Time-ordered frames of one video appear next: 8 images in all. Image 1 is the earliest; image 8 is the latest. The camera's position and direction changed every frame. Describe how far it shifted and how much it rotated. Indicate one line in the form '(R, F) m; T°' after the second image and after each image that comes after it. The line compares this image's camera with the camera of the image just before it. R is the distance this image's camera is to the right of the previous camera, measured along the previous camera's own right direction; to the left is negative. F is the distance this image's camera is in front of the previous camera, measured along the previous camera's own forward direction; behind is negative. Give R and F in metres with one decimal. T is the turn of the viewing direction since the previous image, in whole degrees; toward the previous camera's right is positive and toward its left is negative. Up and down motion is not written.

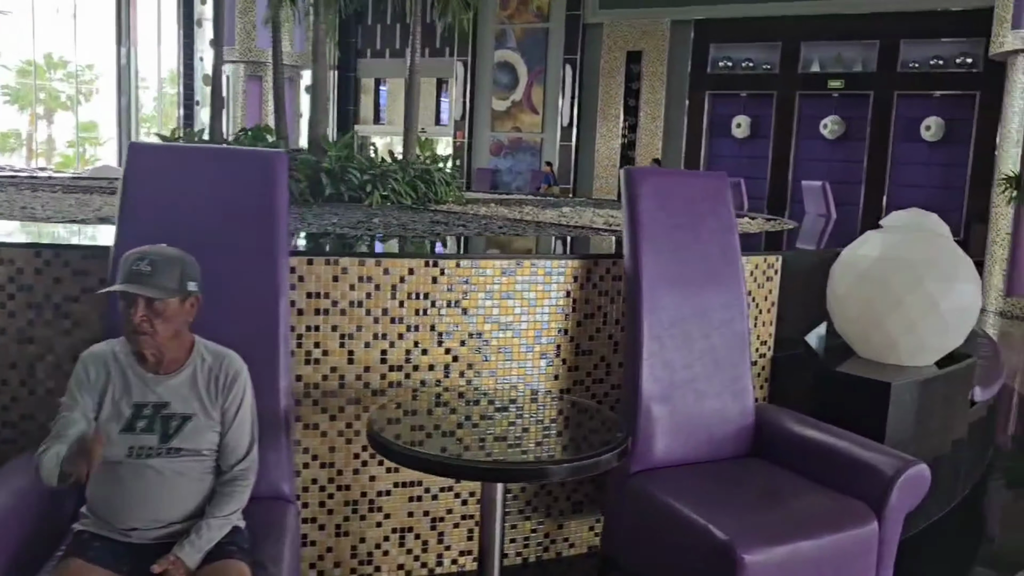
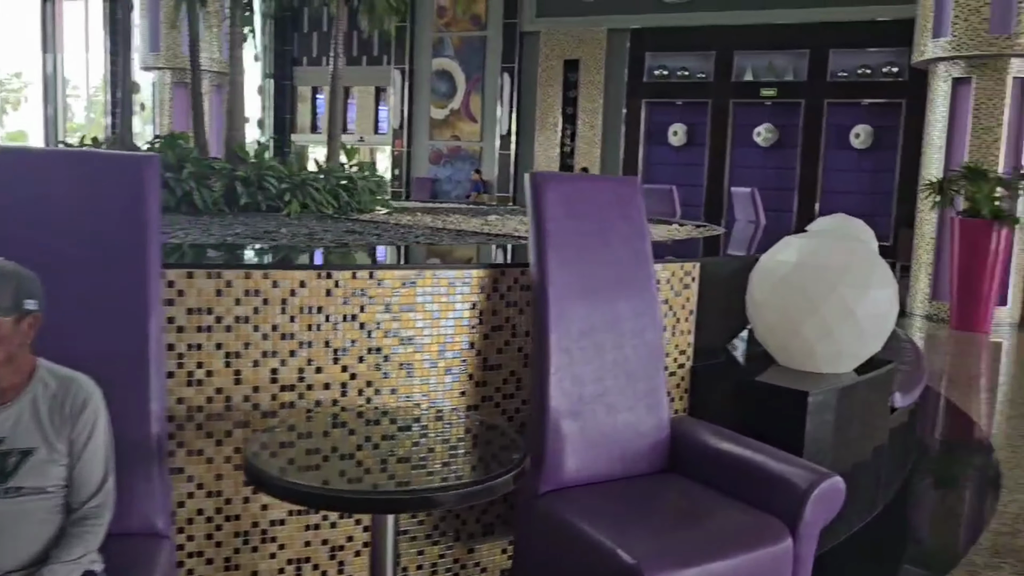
(+0.1, +0.1) m; +4°
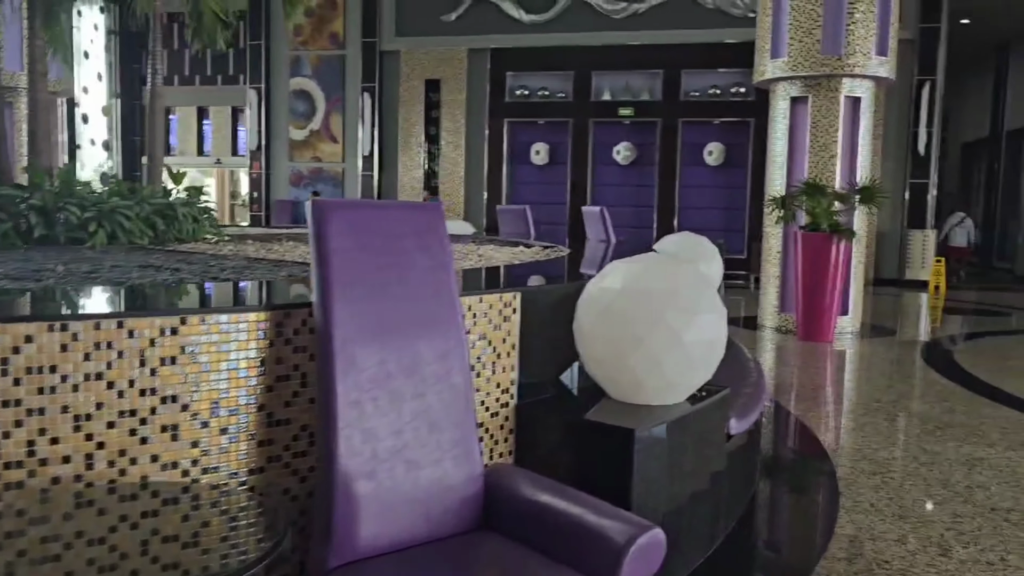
(+0.2, +0.2) m; +8°
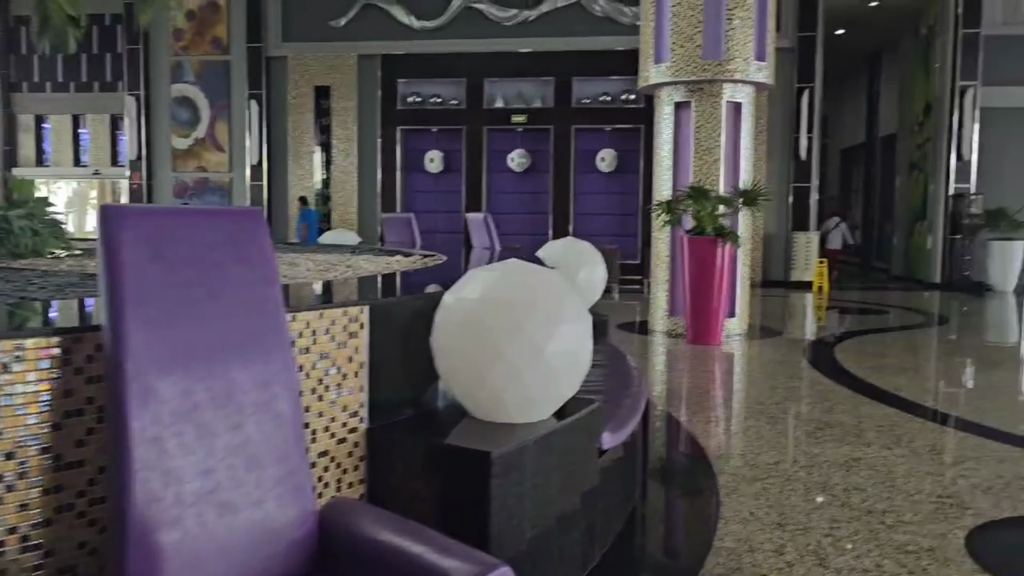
(+0.1, +0.2) m; +6°
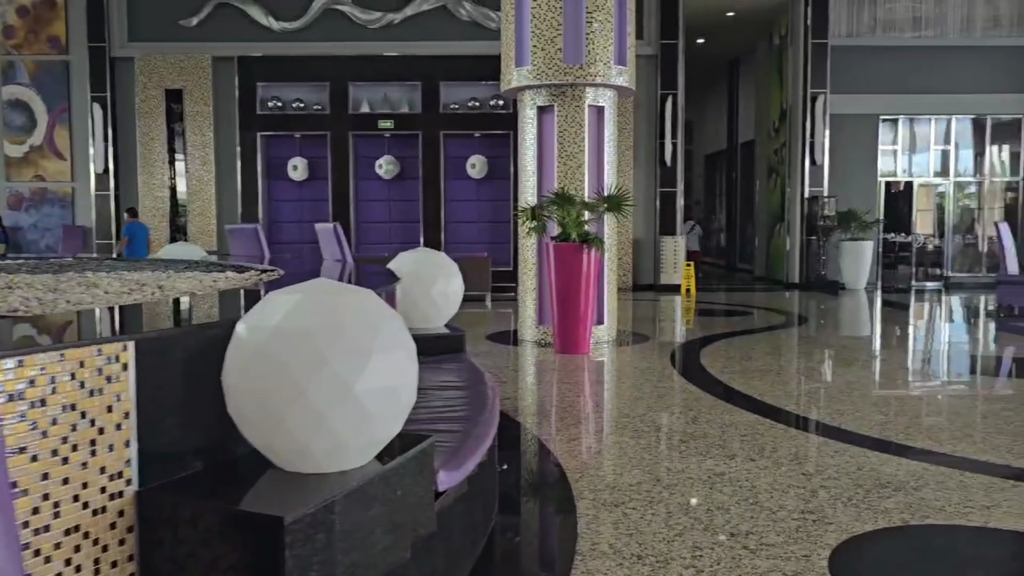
(+0.2, +0.3) m; +8°
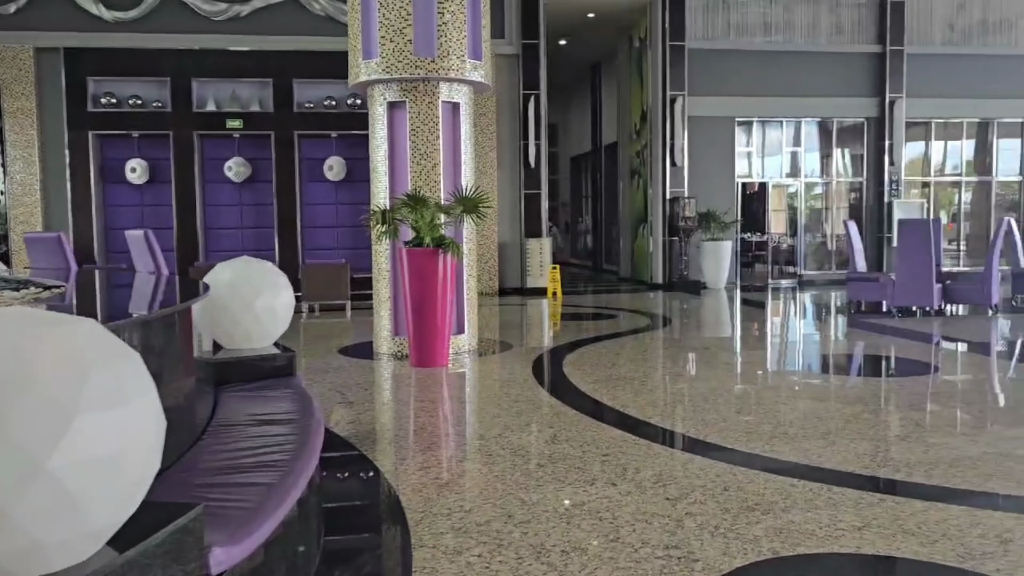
(+0.2, +0.4) m; +9°
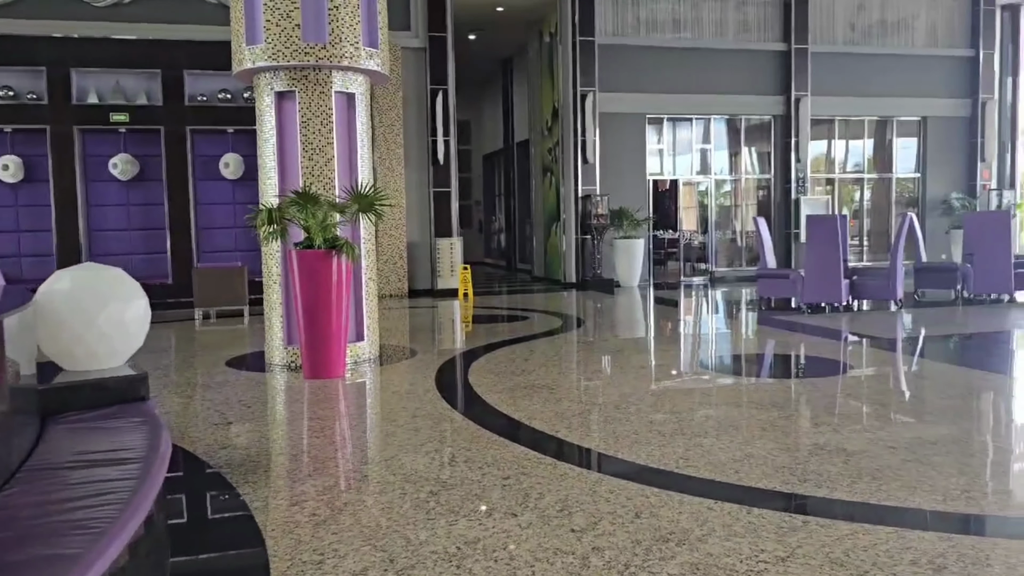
(+0.1, +0.4) m; +6°
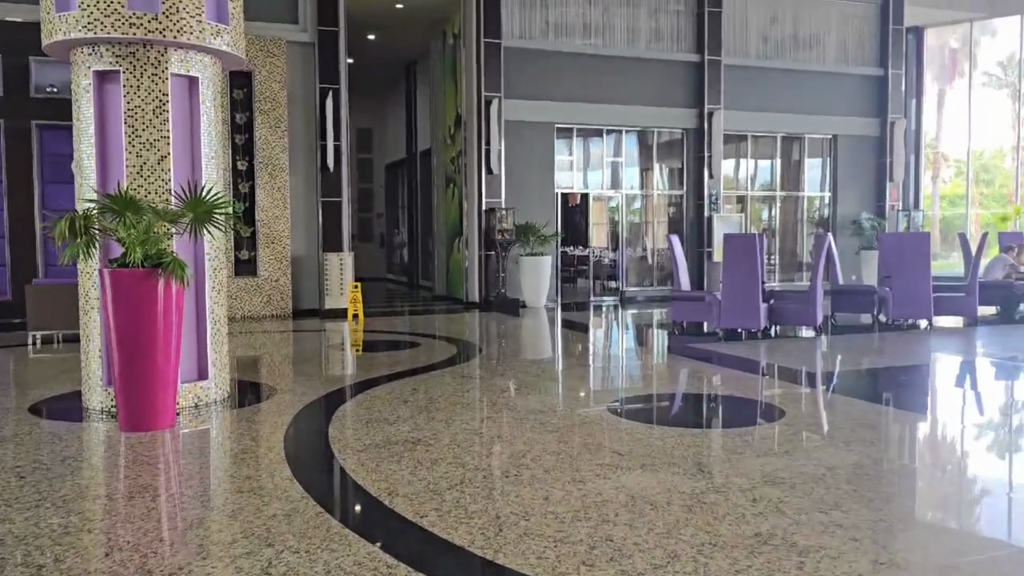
(+0.2, +1.0) m; +6°
